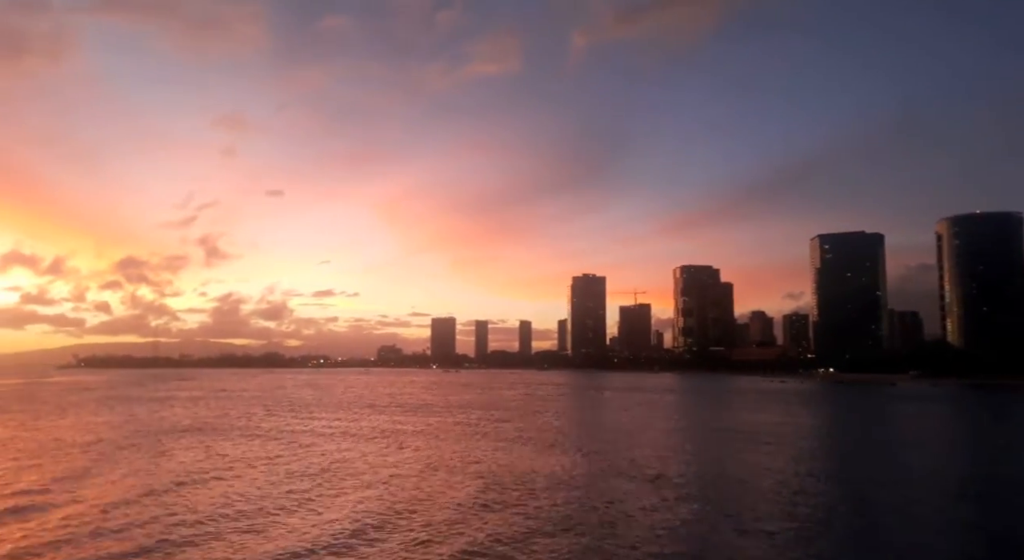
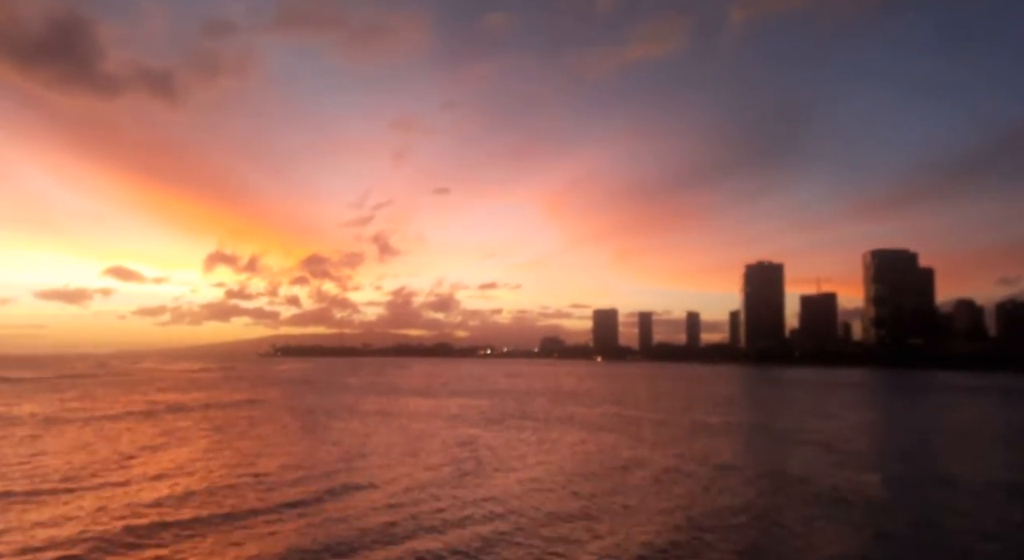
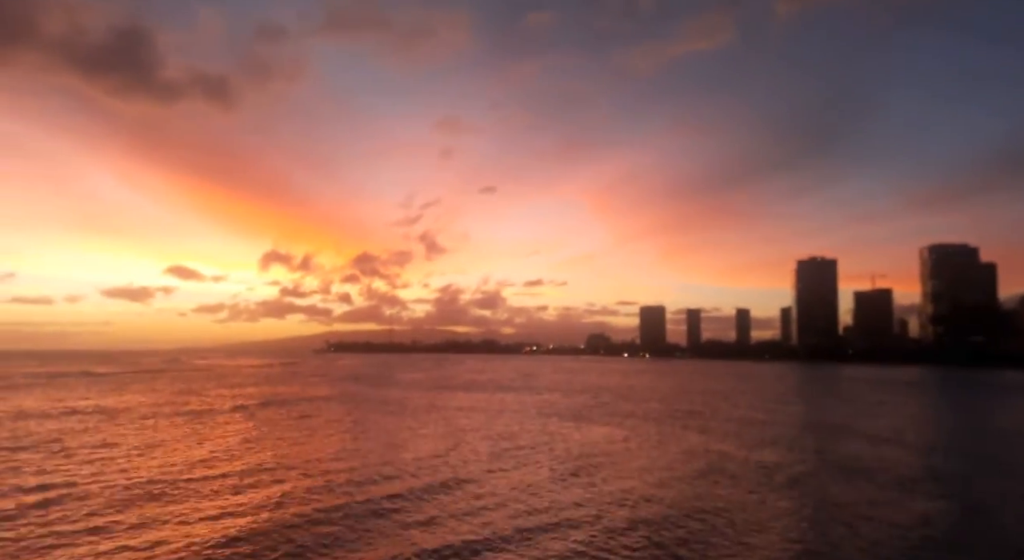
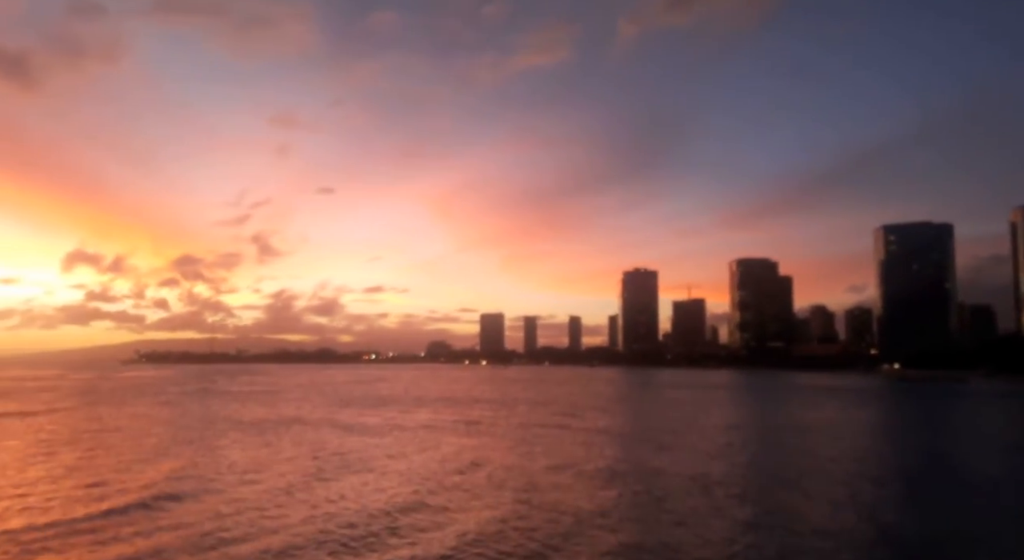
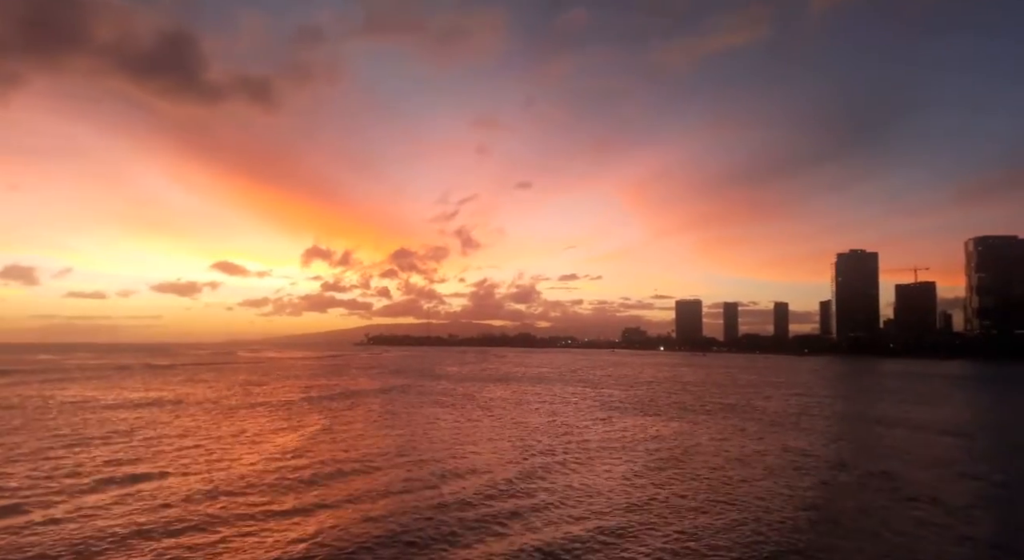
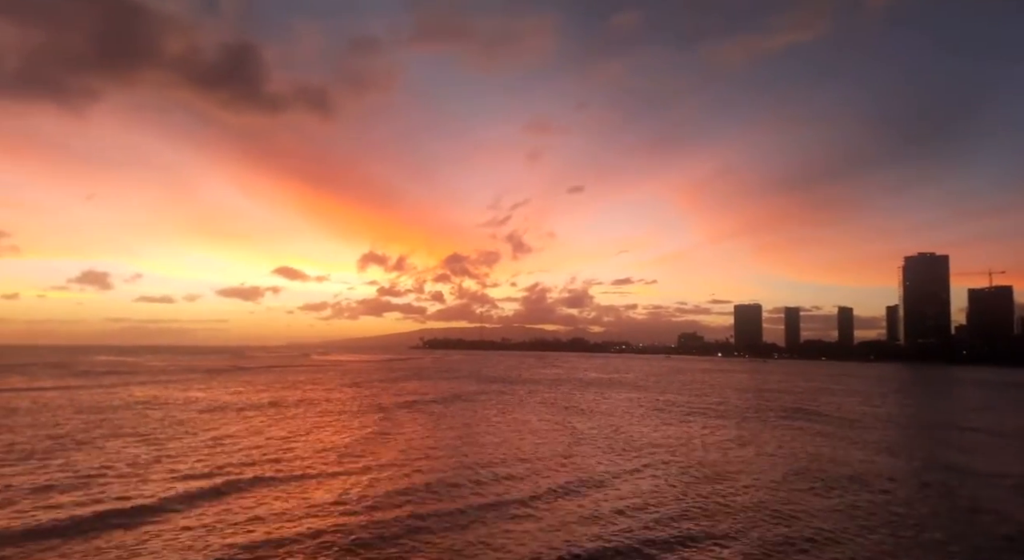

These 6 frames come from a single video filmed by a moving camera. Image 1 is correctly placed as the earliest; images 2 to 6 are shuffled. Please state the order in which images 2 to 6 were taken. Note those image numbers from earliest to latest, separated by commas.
4, 2, 3, 5, 6
